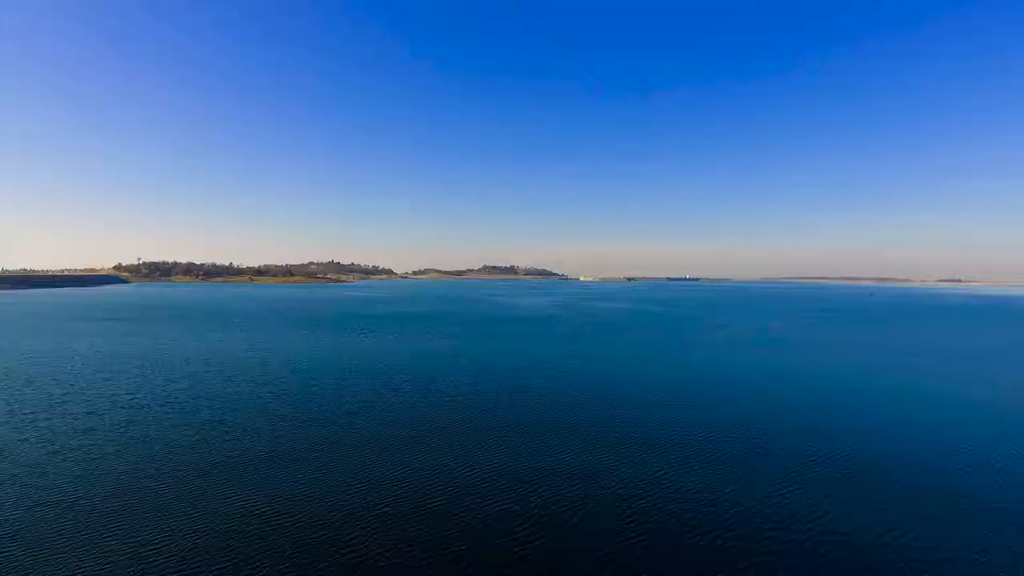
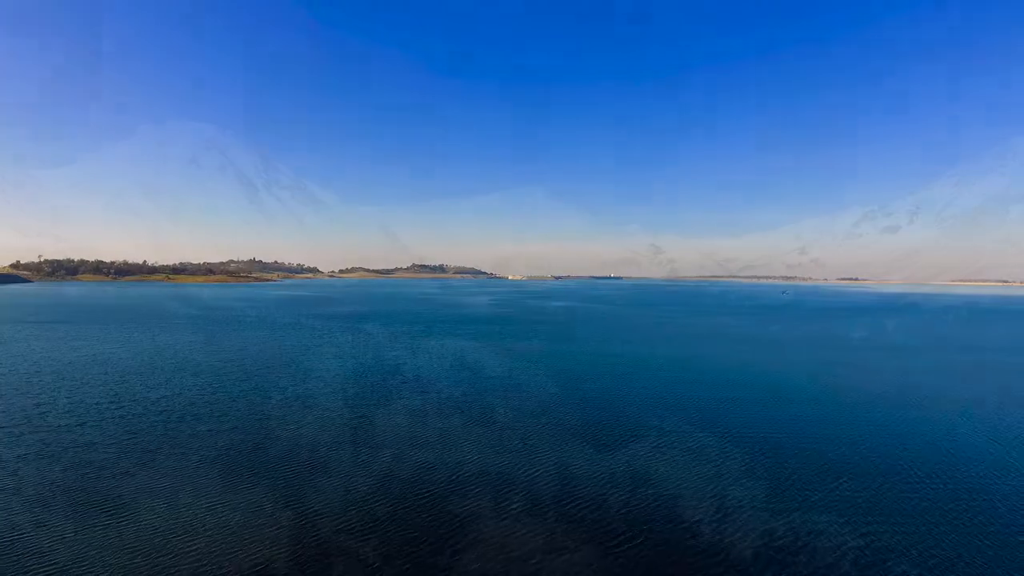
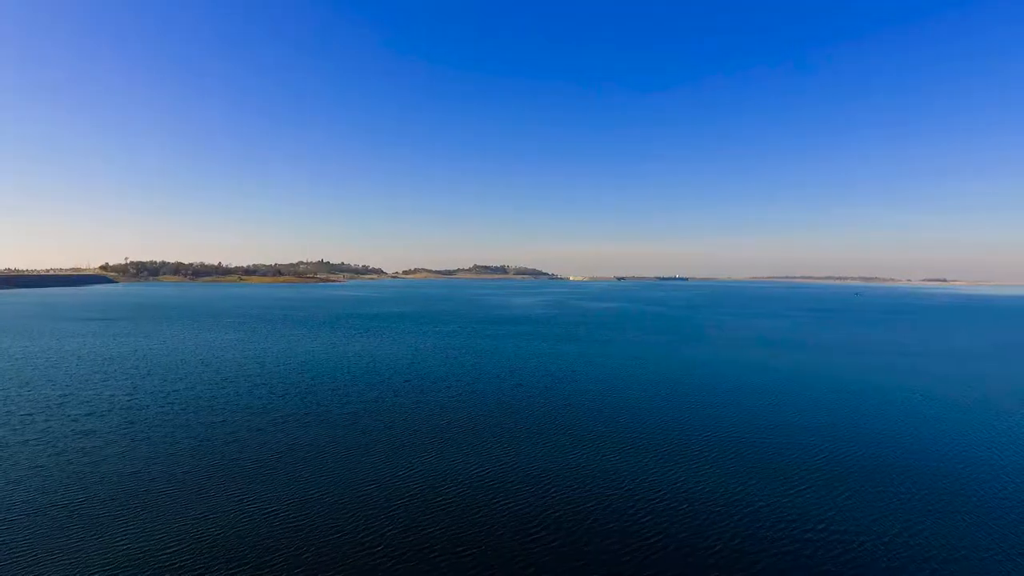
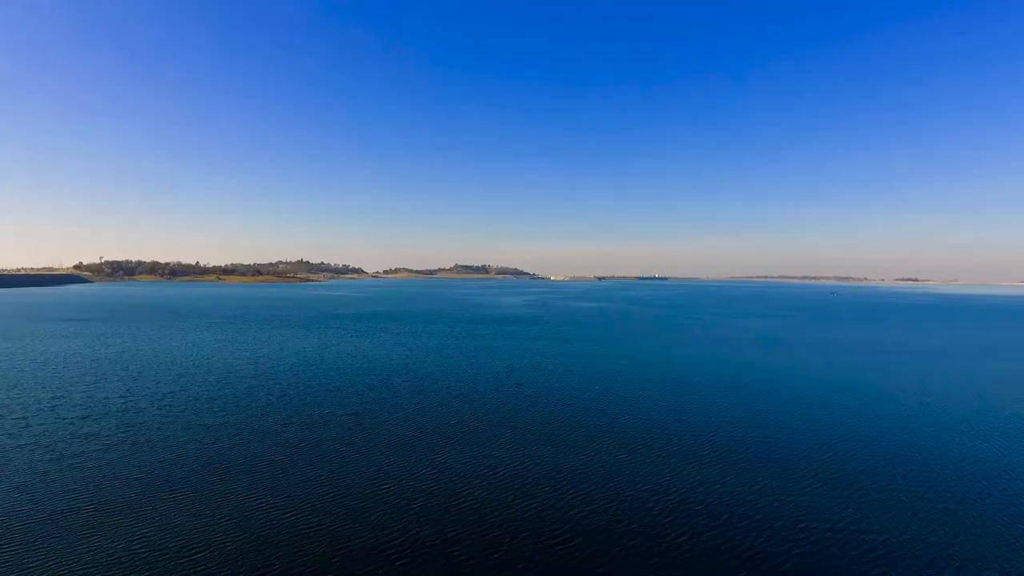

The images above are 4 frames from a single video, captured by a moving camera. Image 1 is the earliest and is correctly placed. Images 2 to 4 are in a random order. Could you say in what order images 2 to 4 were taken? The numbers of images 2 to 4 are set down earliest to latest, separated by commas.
3, 4, 2
